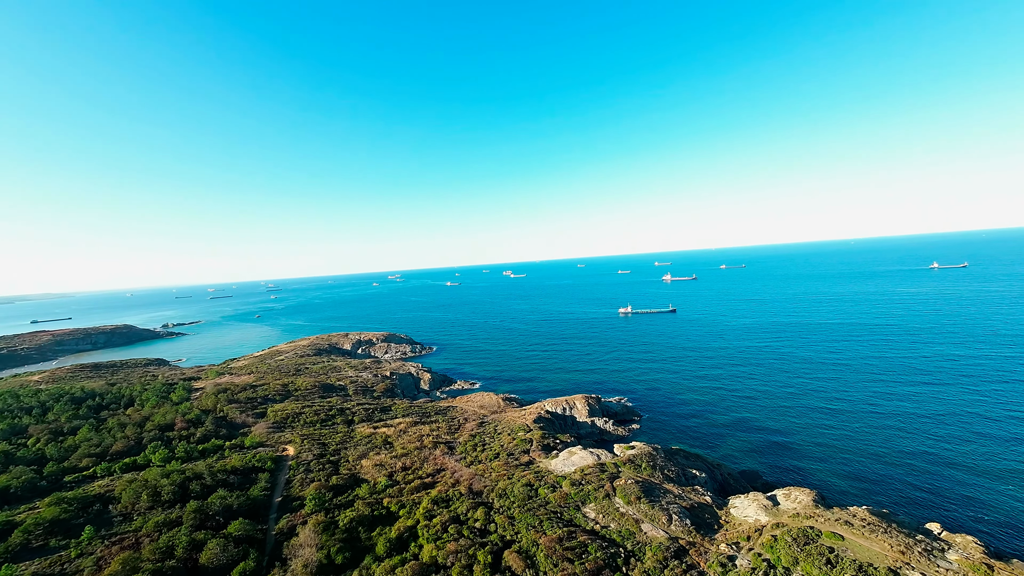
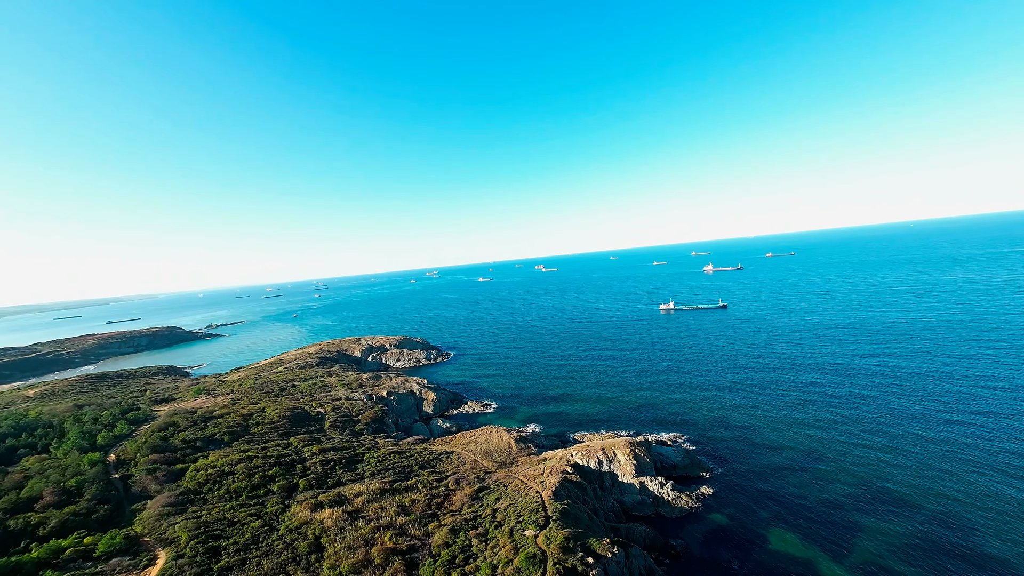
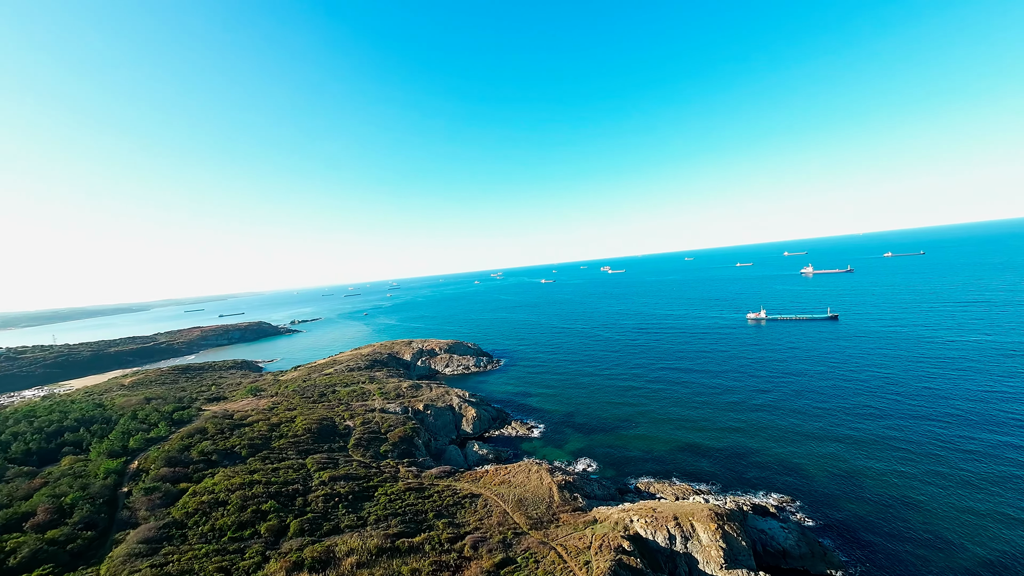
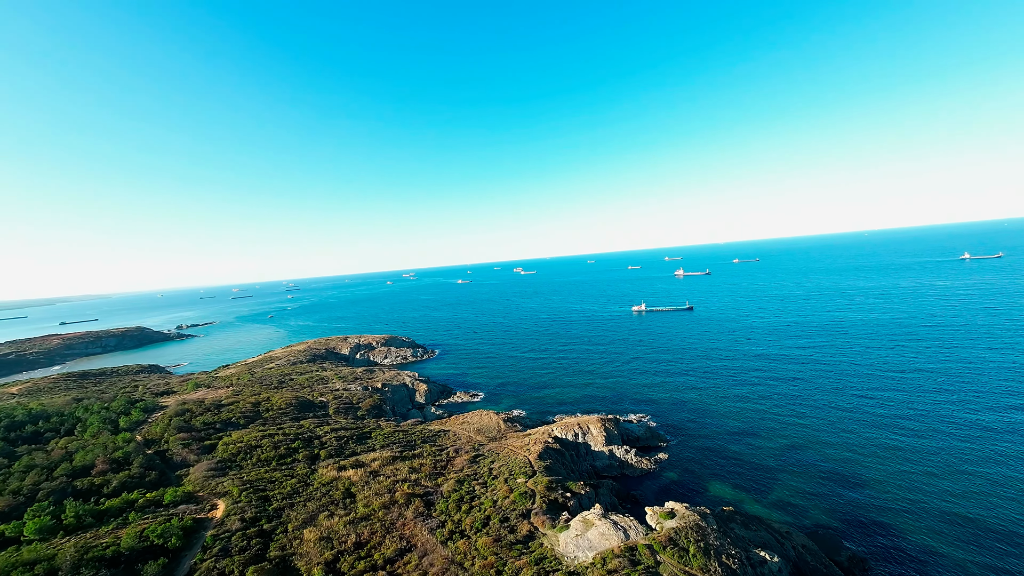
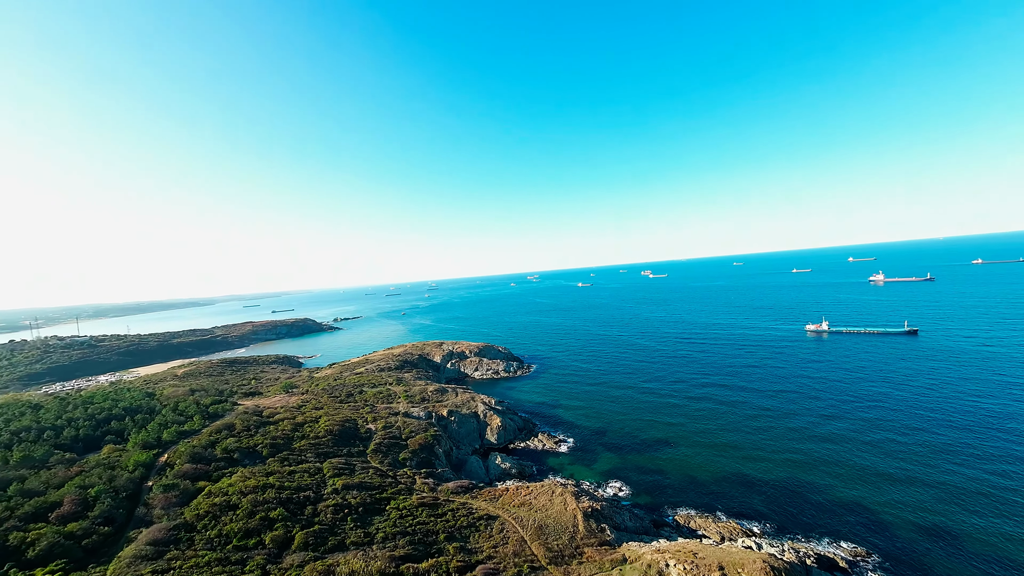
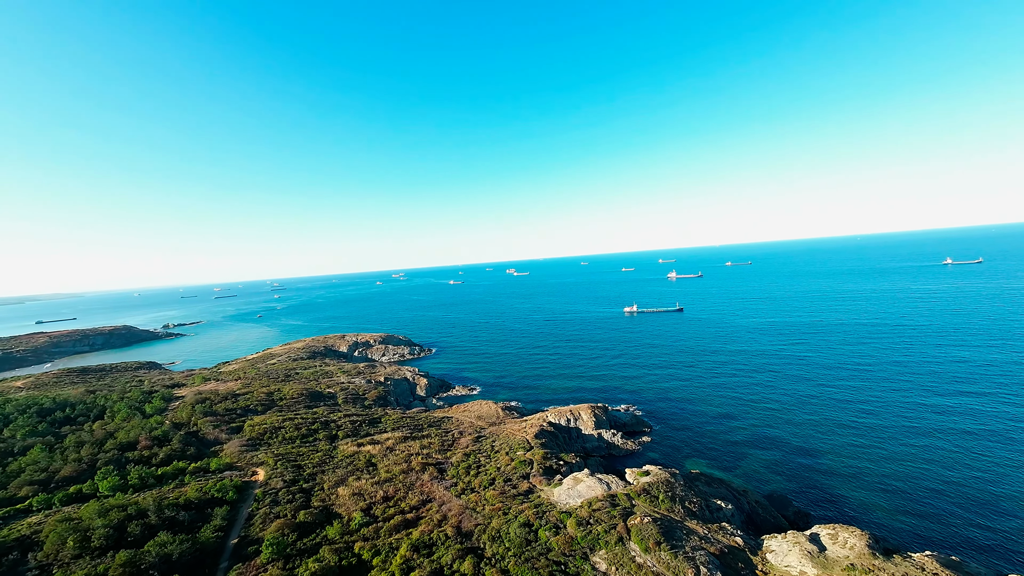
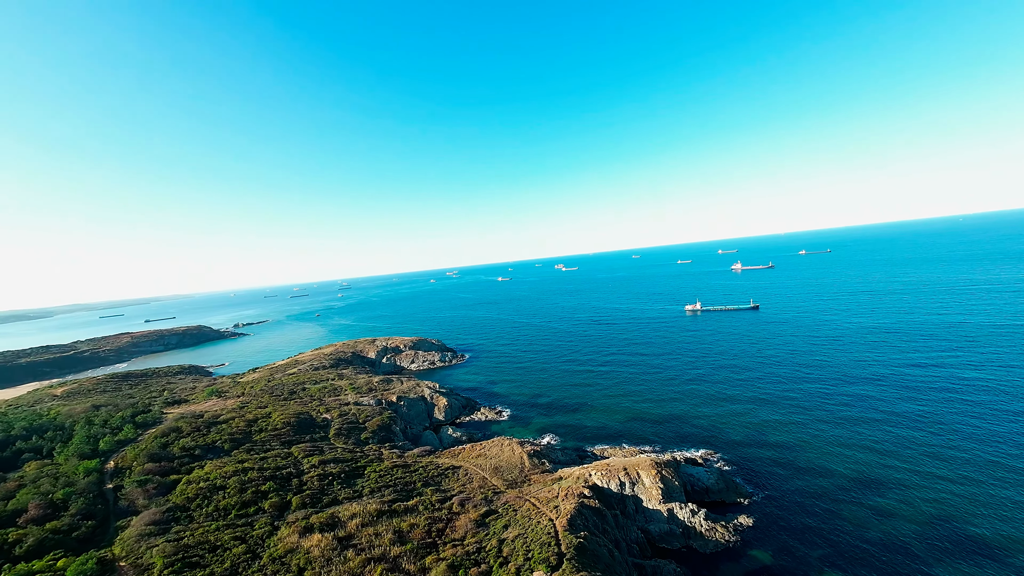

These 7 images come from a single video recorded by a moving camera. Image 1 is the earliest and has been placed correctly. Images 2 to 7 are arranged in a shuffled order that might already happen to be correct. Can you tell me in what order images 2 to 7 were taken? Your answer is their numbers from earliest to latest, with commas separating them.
6, 4, 2, 7, 3, 5
